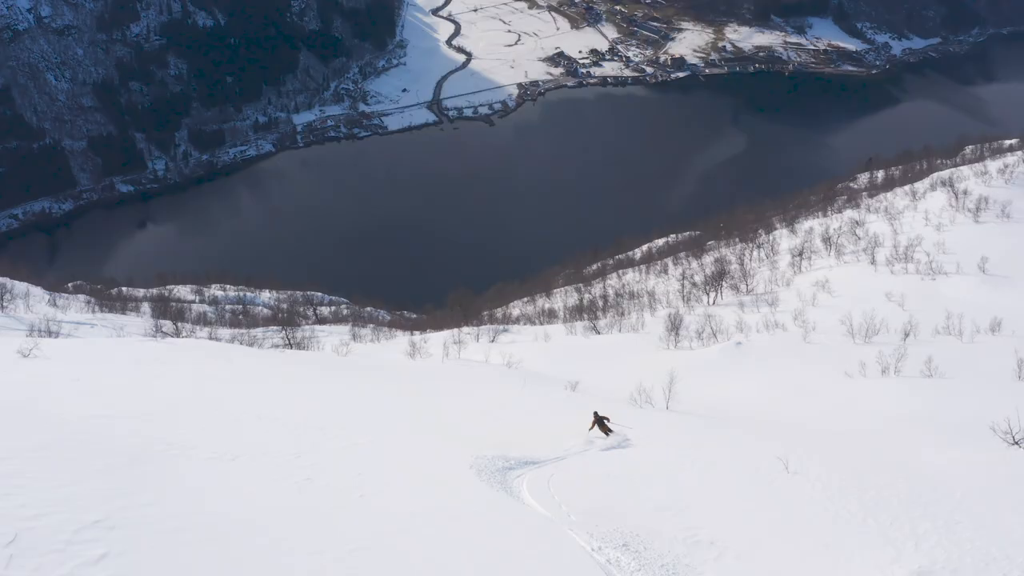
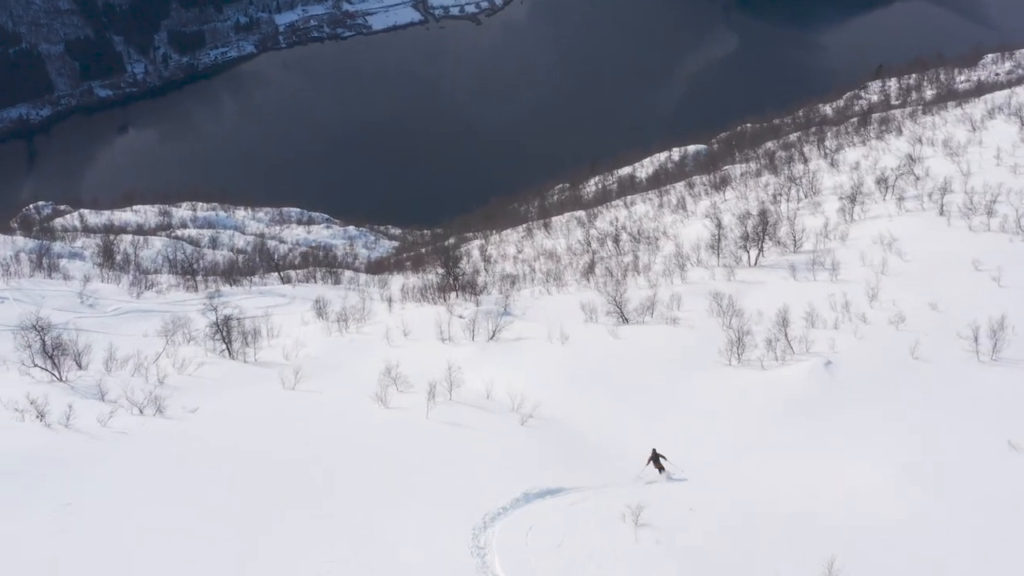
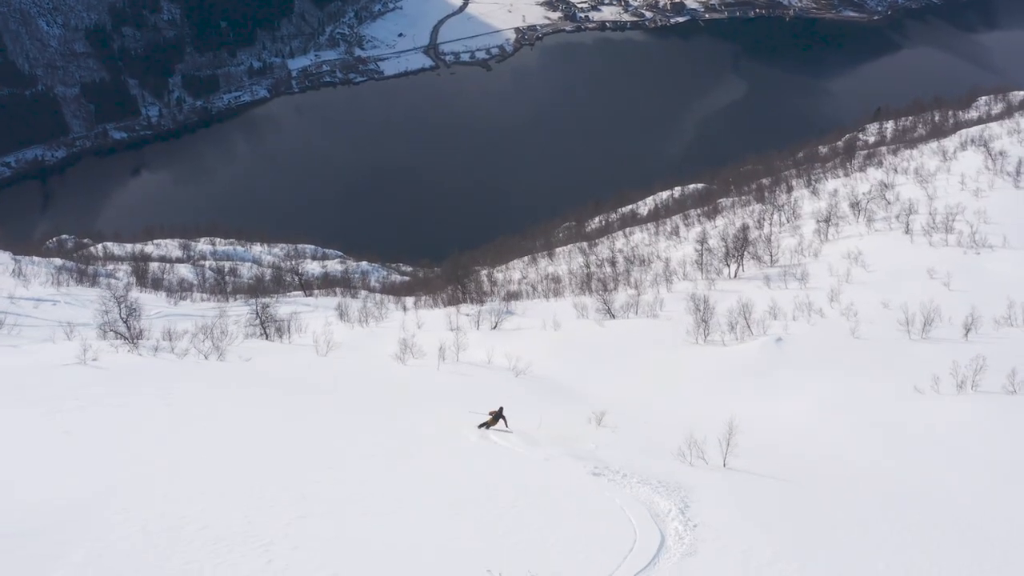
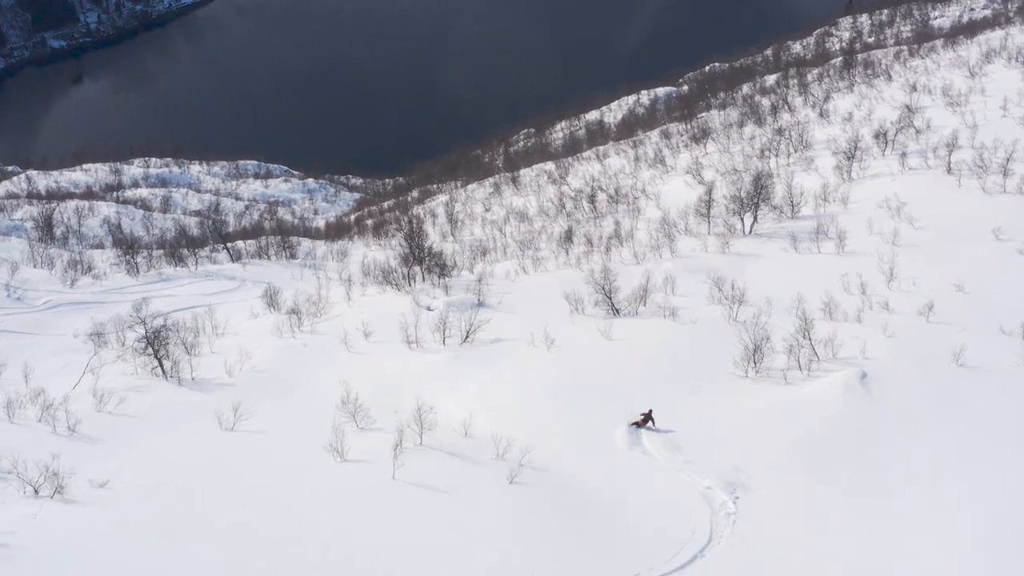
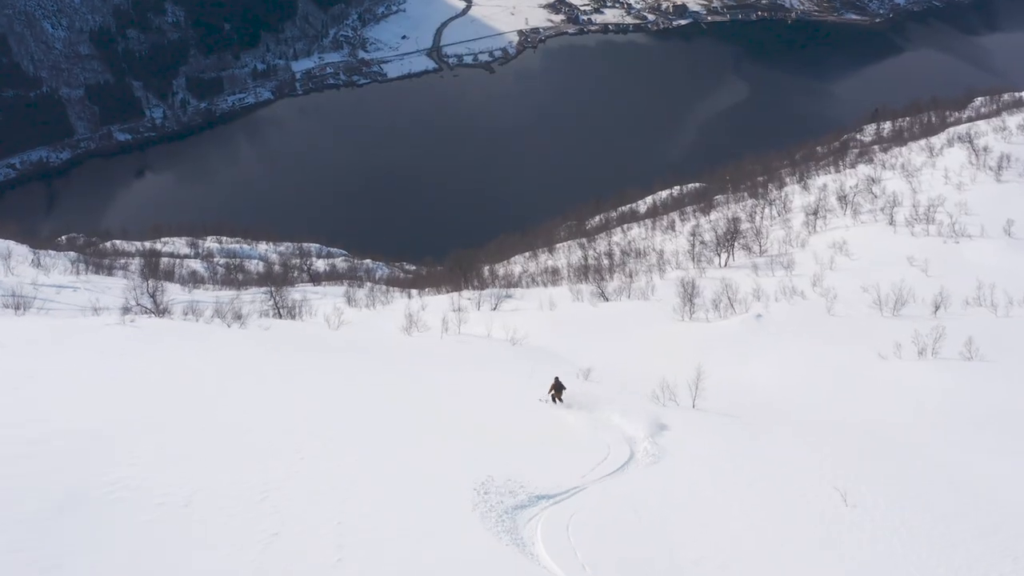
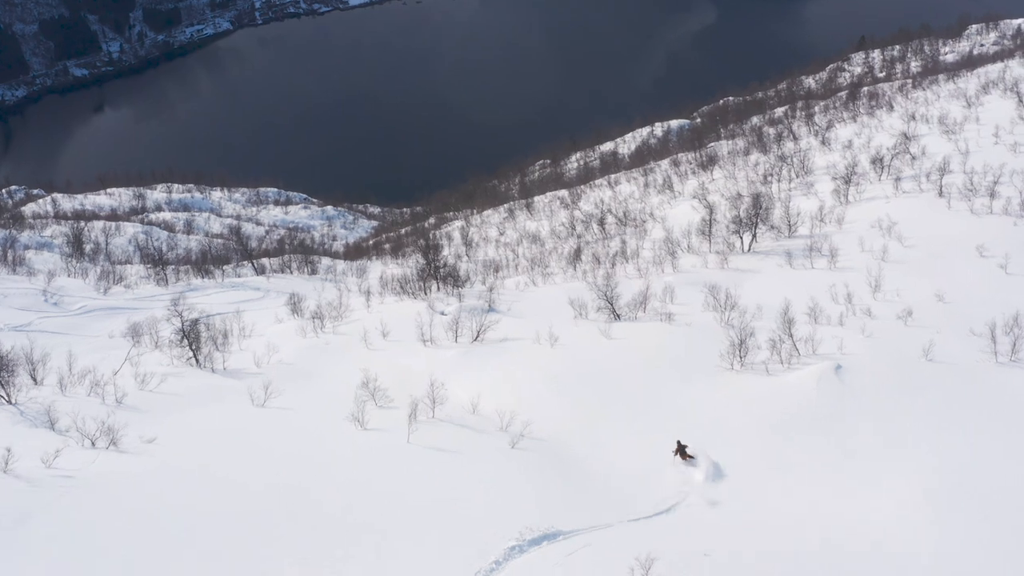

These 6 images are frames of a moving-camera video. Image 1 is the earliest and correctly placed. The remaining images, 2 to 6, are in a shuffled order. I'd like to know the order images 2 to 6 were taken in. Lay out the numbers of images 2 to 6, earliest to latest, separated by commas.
5, 3, 2, 6, 4
